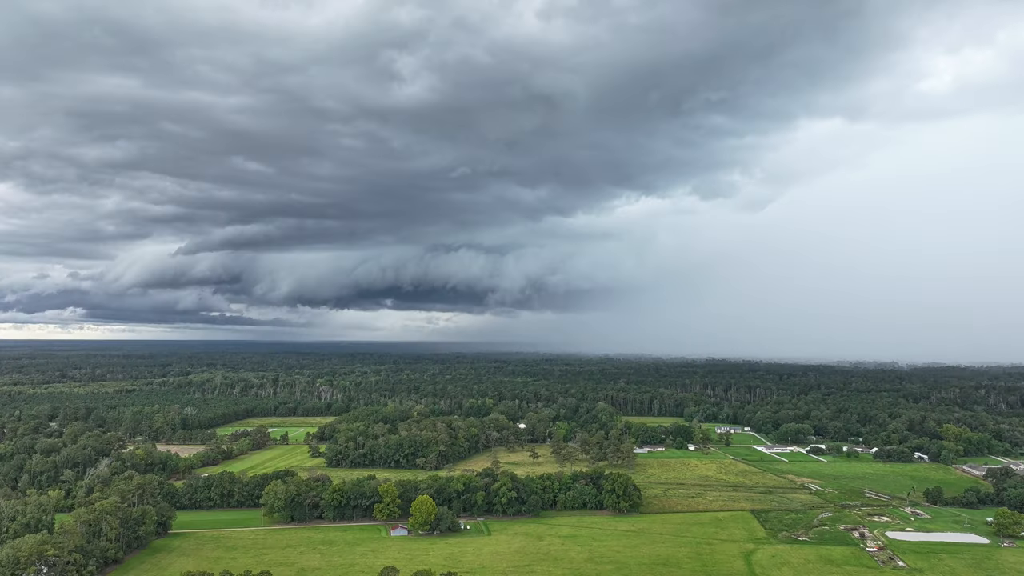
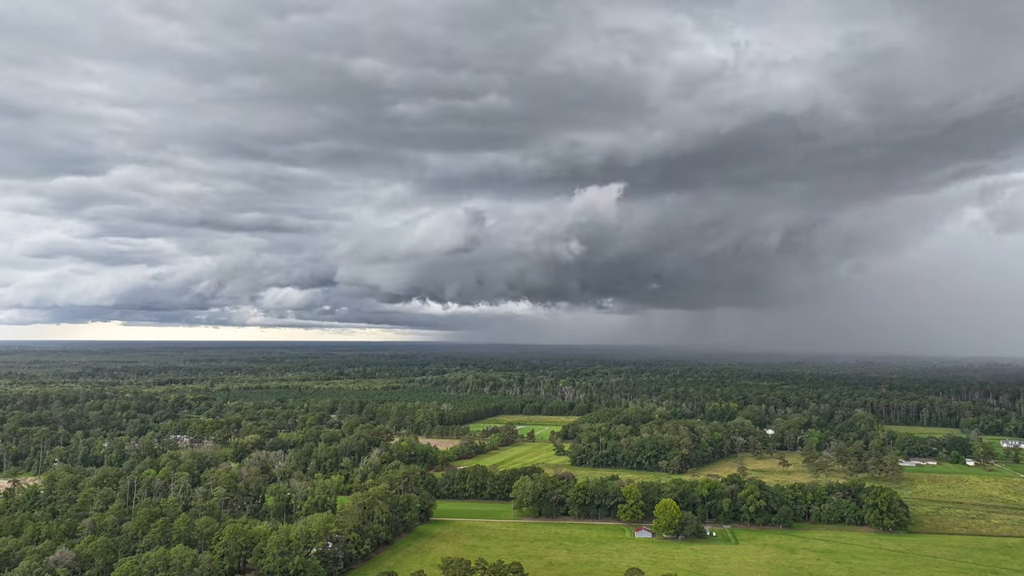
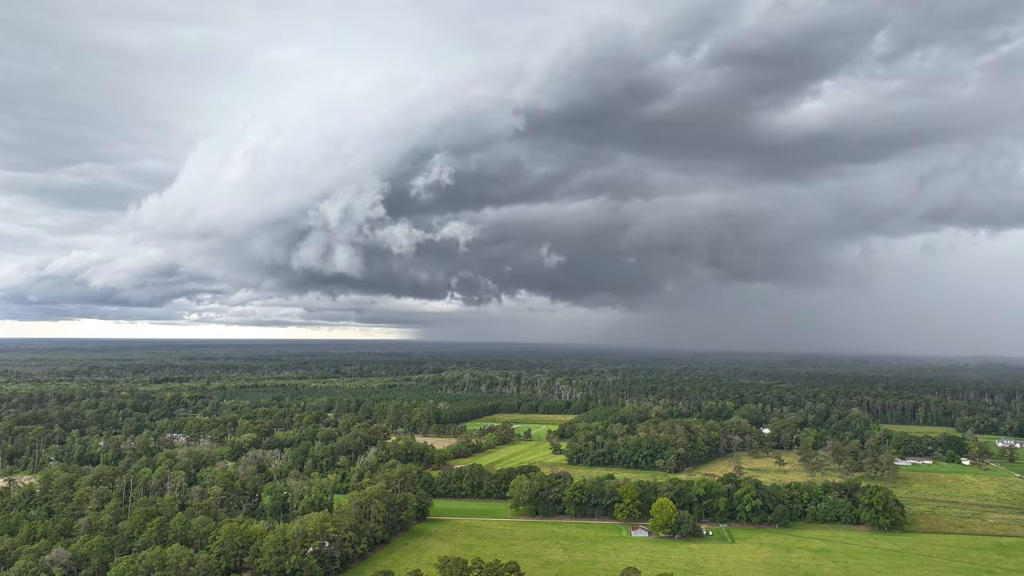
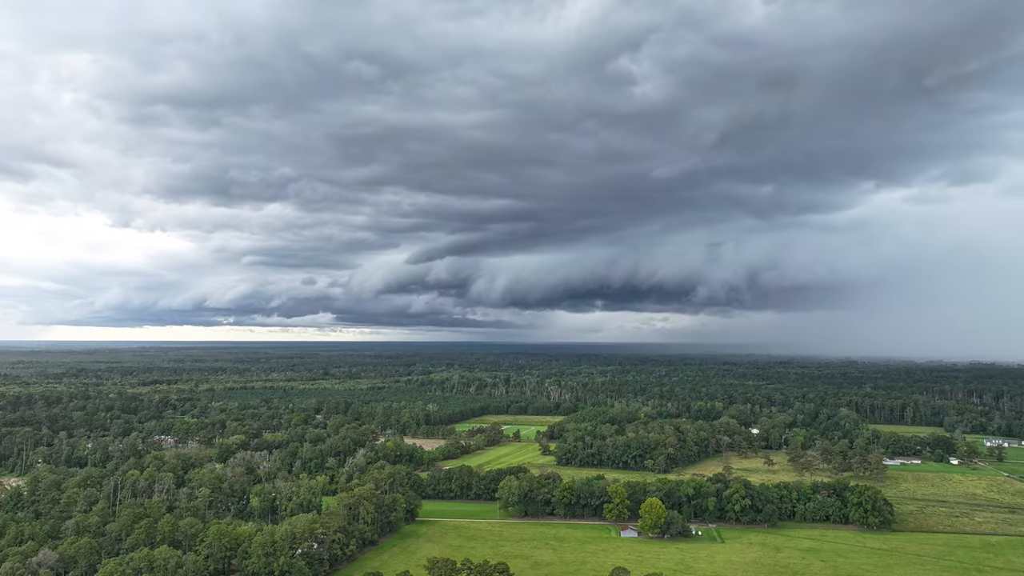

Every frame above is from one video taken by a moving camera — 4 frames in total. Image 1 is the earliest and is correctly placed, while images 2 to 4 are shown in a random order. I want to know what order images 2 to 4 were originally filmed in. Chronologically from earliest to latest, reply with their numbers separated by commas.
4, 2, 3
